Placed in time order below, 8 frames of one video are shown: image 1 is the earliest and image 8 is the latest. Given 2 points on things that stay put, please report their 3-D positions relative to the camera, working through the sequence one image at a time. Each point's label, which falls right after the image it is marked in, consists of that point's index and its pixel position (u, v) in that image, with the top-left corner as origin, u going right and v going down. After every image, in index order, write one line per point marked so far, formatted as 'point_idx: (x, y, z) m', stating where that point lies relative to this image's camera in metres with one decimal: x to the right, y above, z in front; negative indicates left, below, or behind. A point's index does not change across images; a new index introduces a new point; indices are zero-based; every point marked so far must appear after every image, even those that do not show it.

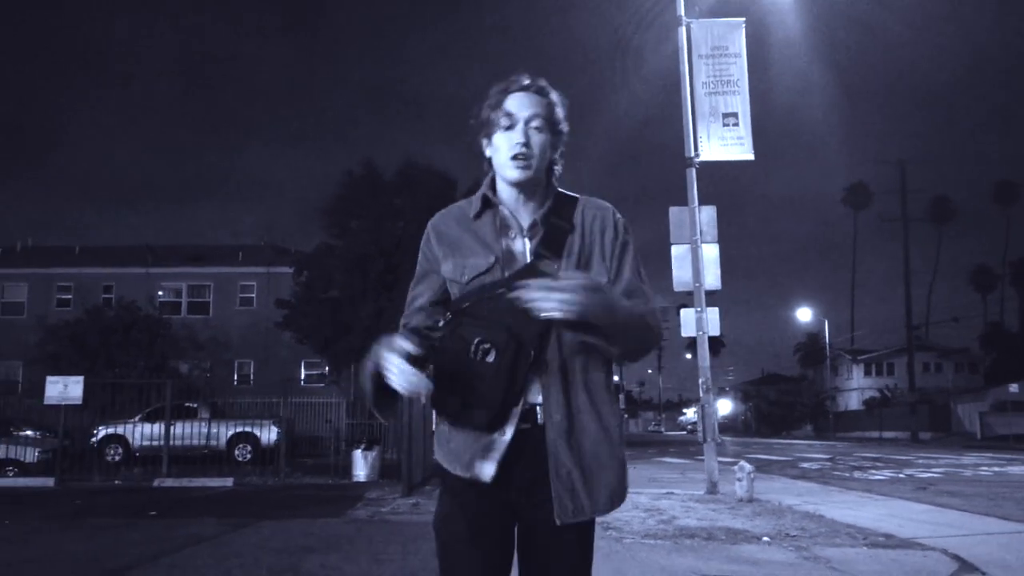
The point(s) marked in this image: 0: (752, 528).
0: (+2.4, -2.5, +9.8) m
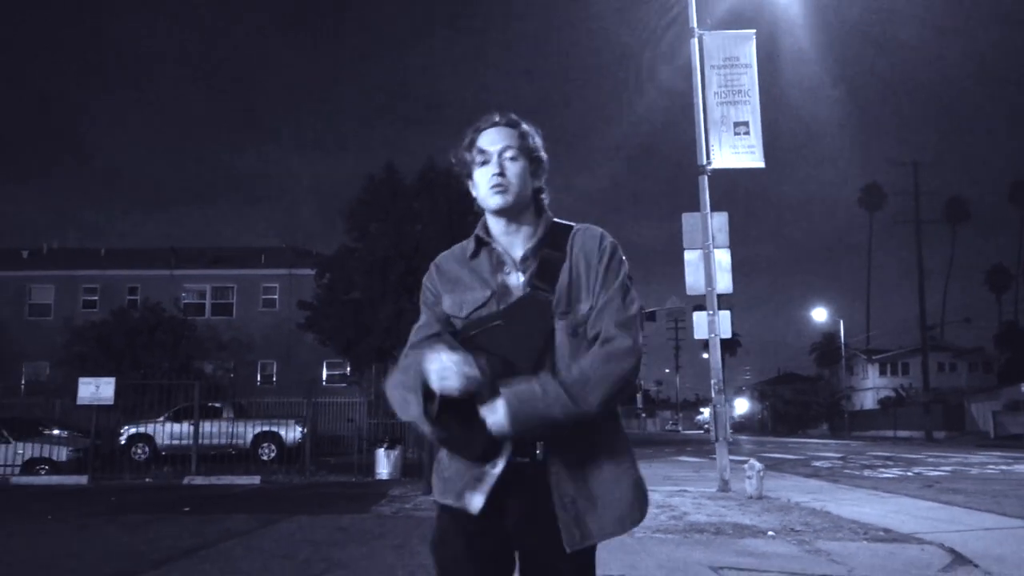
0: (+2.6, -2.5, +10.3) m
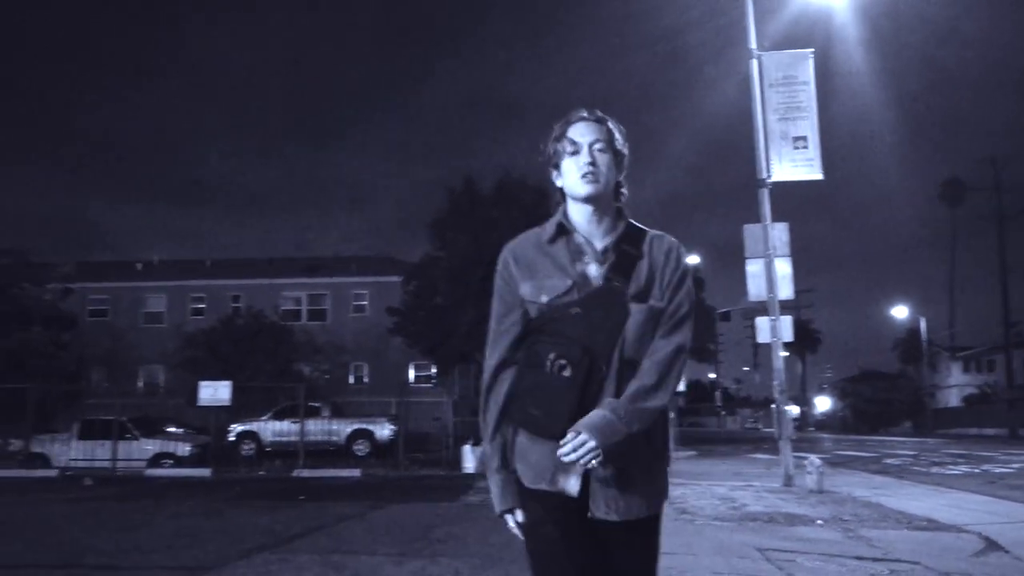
0: (+3.5, -2.7, +11.3) m
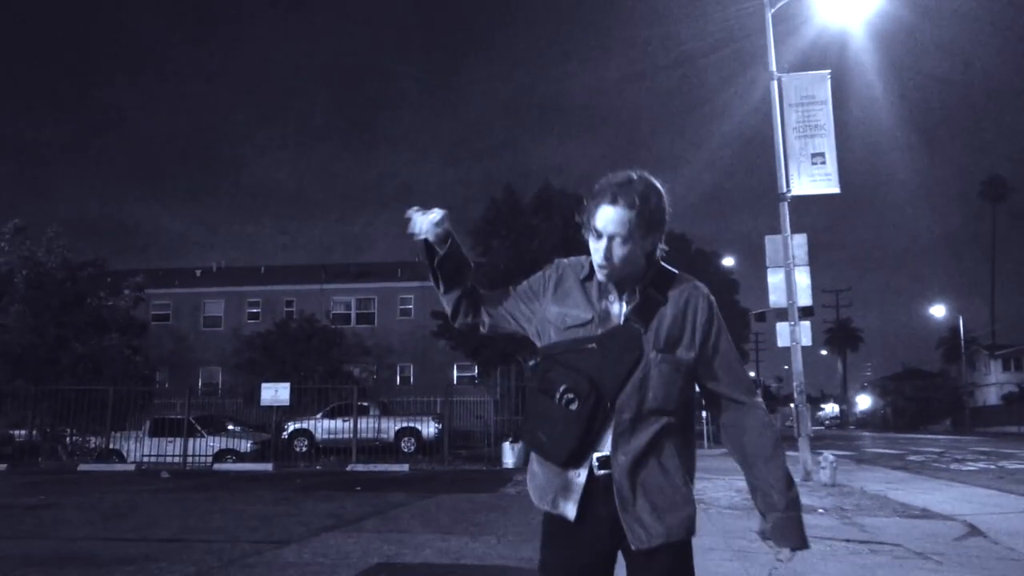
0: (+3.9, -2.8, +12.5) m
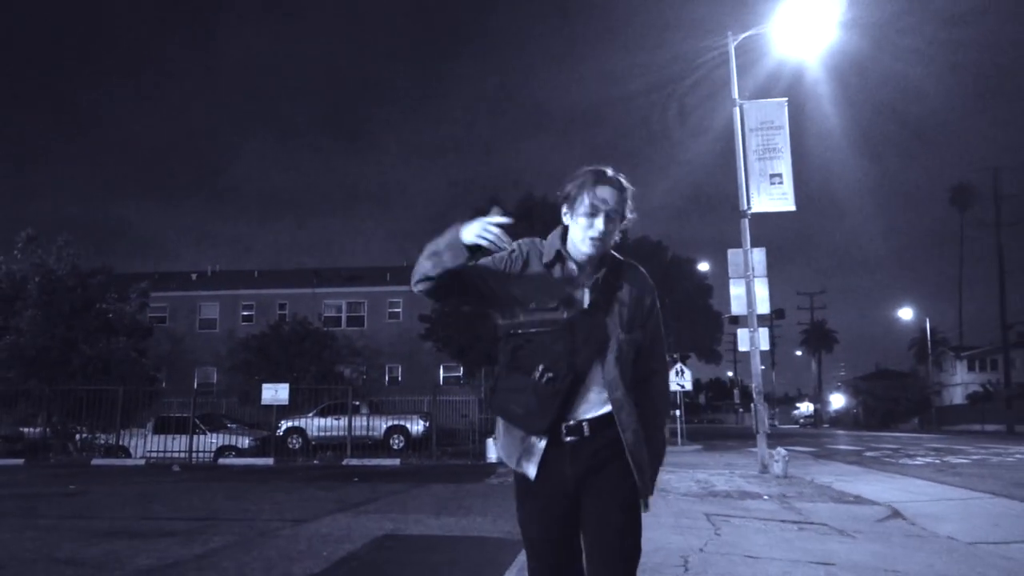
0: (+3.7, -3.0, +14.1) m
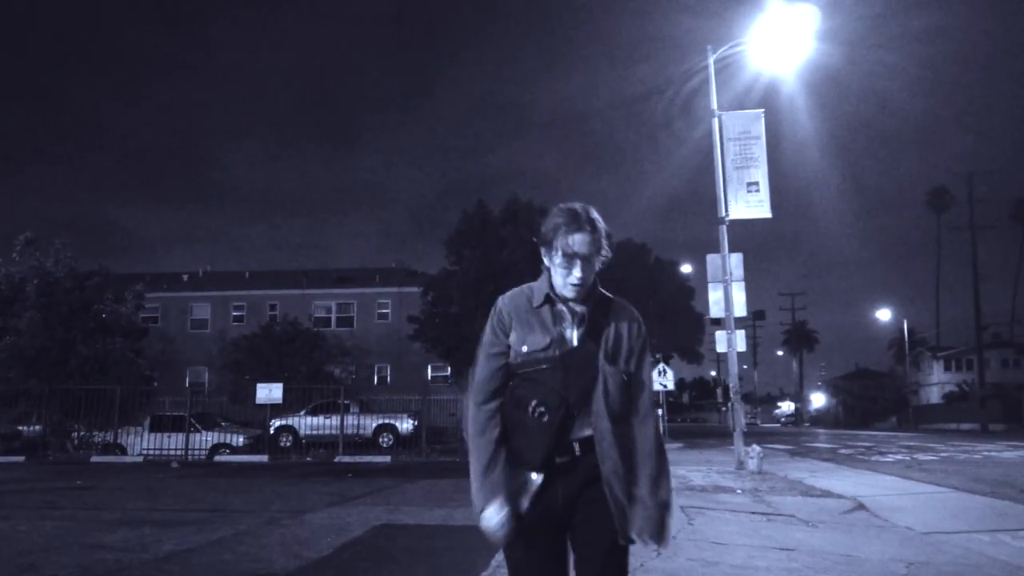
0: (+3.5, -3.1, +14.9) m
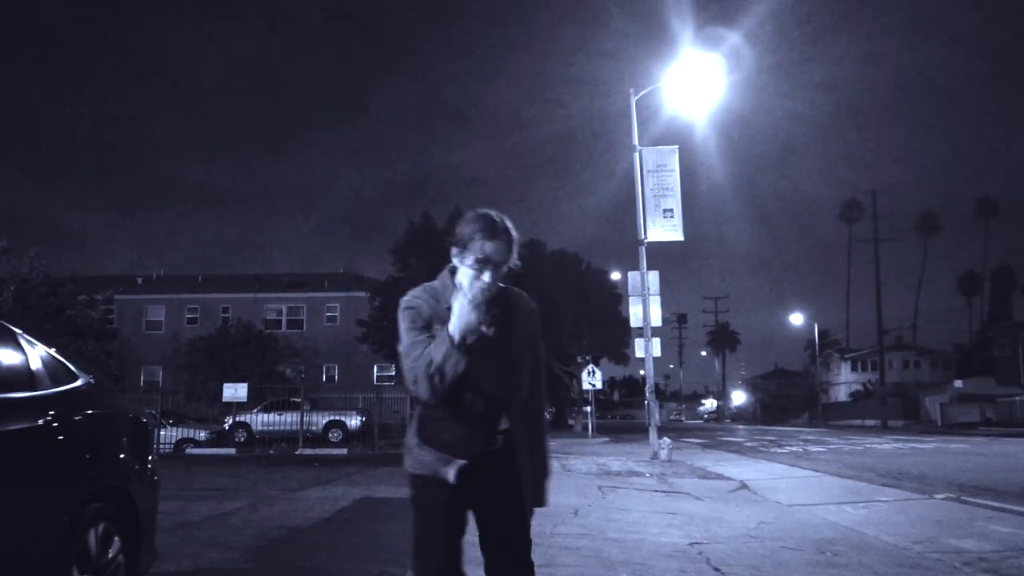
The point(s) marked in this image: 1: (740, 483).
0: (+2.5, -3.4, +17.7) m
1: (+4.0, -3.3, +16.4) m
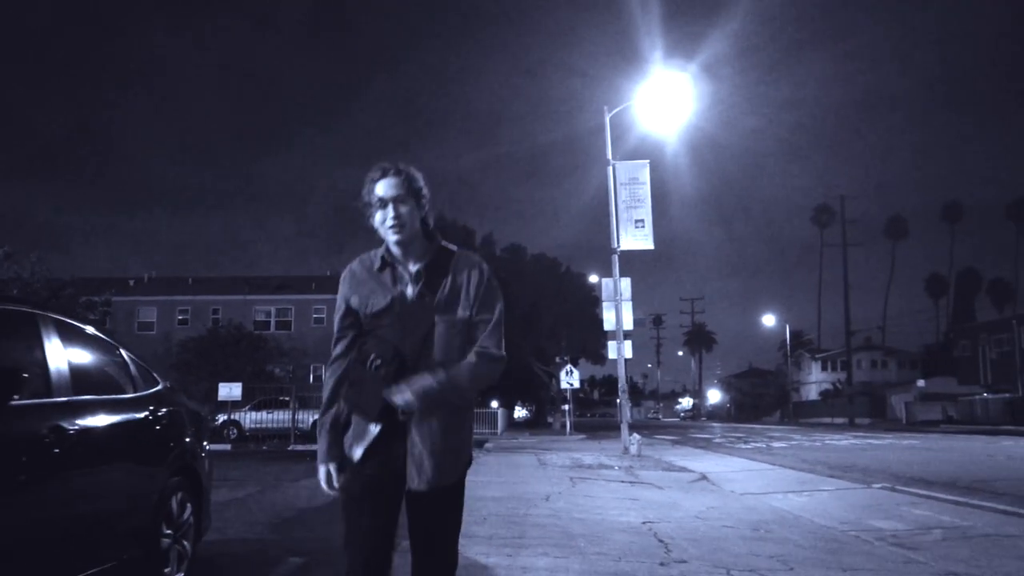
0: (+2.1, -3.5, +19.2) m
1: (+3.6, -3.5, +18.0) m
